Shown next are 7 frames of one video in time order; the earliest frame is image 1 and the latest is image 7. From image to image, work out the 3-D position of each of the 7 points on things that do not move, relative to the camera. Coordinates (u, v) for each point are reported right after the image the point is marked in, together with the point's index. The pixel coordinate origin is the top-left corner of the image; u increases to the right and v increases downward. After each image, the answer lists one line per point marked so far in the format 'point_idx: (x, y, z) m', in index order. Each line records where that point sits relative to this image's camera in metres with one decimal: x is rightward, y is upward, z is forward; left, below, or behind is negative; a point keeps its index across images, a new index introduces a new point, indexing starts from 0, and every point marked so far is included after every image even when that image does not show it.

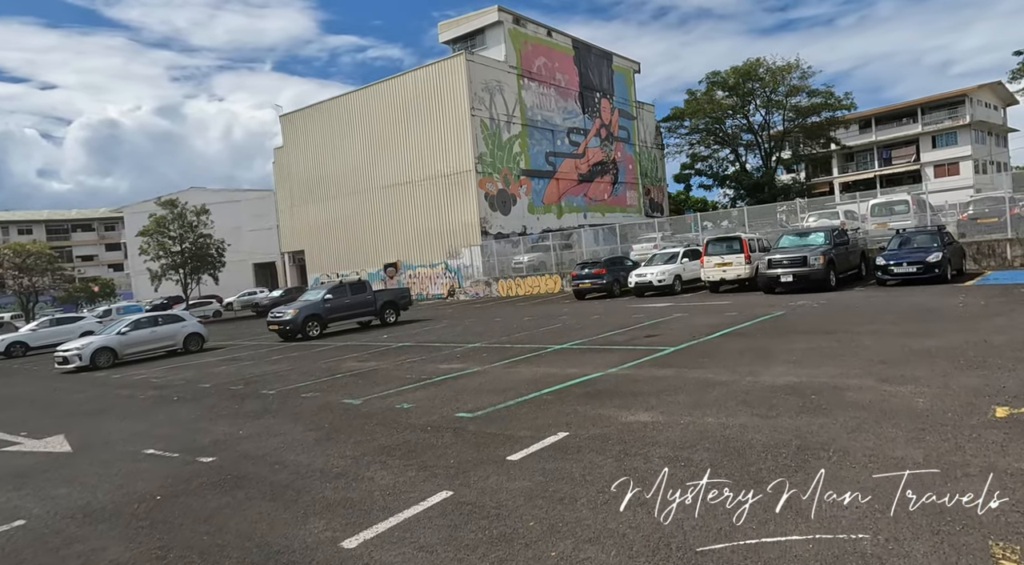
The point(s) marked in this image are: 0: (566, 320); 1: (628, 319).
0: (+1.3, -0.9, +18.0) m
1: (+2.5, -0.8, +16.6) m
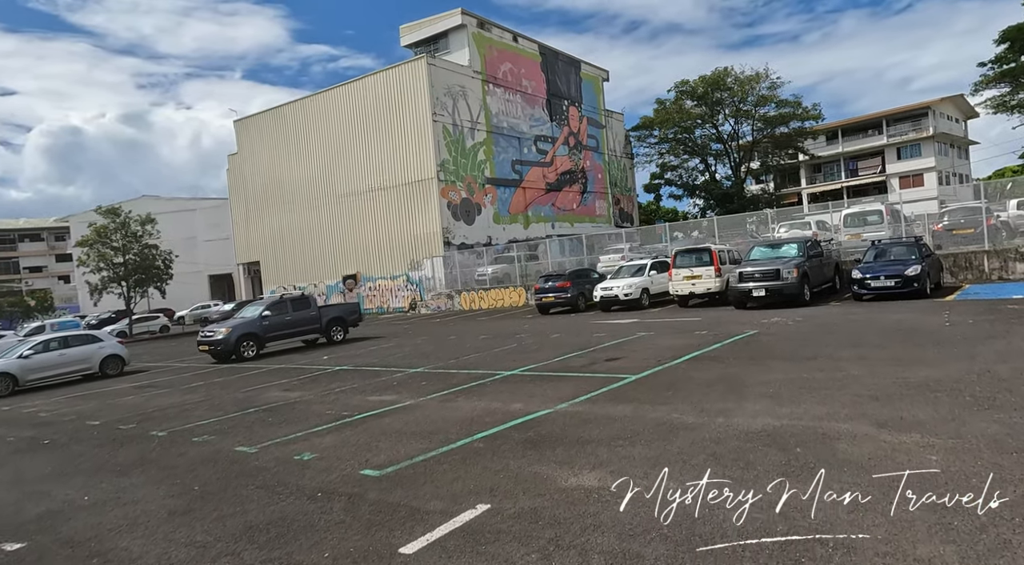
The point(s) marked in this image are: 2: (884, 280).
0: (+0.3, -1.2, +16.7) m
1: (+1.5, -1.2, +15.3) m
2: (+8.4, +0.1, +17.2) m
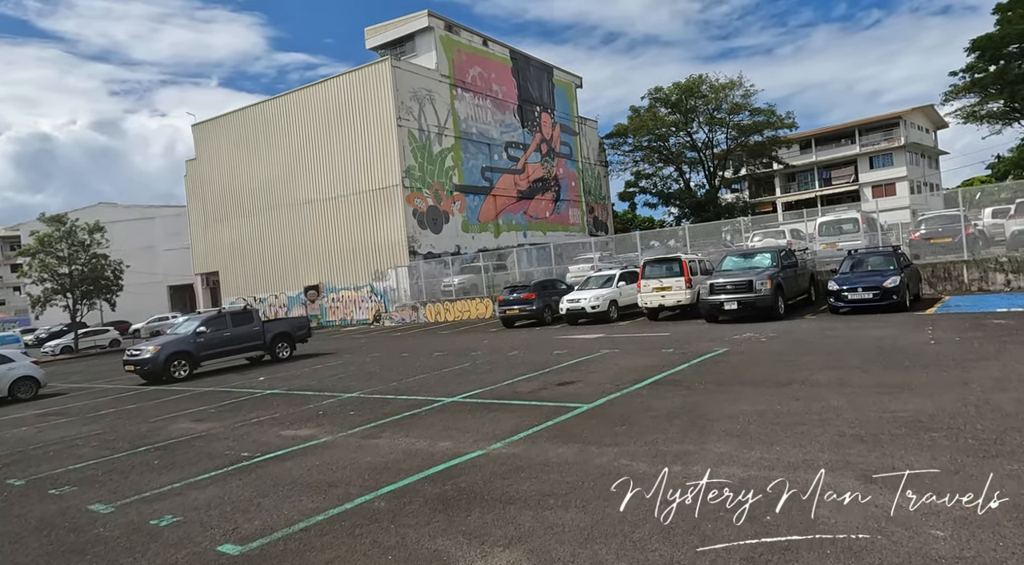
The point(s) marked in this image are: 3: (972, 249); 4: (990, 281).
0: (-0.7, -1.5, +15.4) m
1: (+0.6, -1.4, +14.2) m
2: (+7.4, -0.2, +16.2) m
3: (+12.0, +0.9, +19.9) m
4: (+12.1, 0.0, +19.3) m
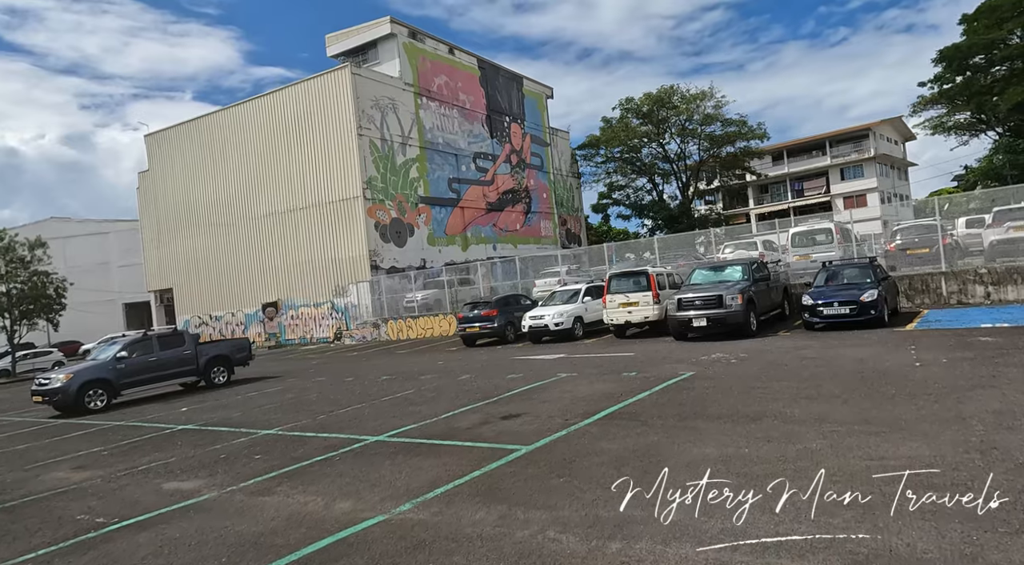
0: (-1.6, -1.8, +14.1) m
1: (-0.3, -1.7, +12.9) m
2: (+6.5, -0.5, +15.2) m
3: (+10.9, +0.6, +19.0) m
4: (+11.0, -0.3, +18.4) m
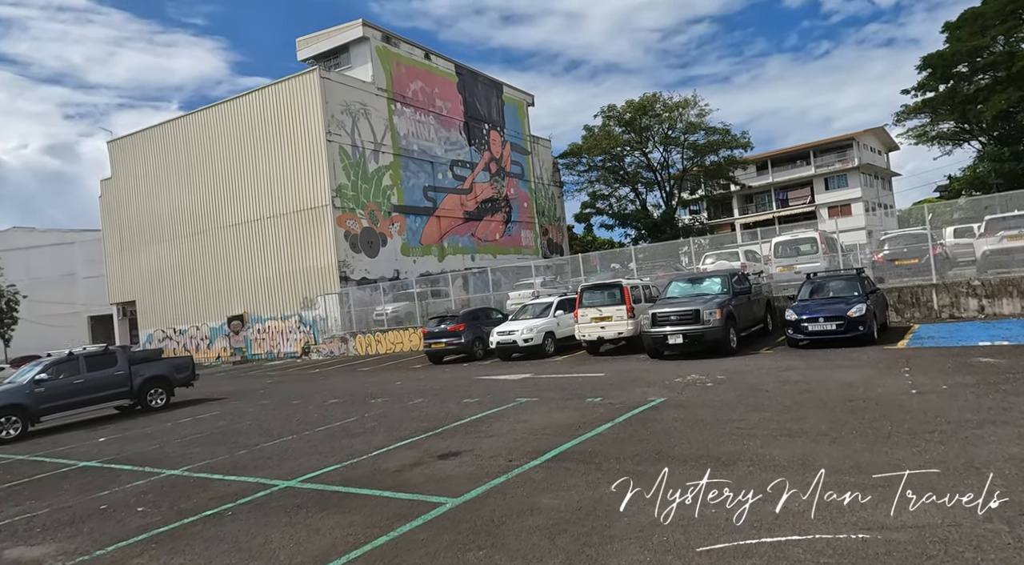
0: (-2.3, -2.1, +12.9) m
1: (-1.0, -1.9, +11.6) m
2: (+5.7, -0.7, +14.1) m
3: (+10.1, +0.3, +18.0) m
4: (+10.2, -0.6, +17.3) m
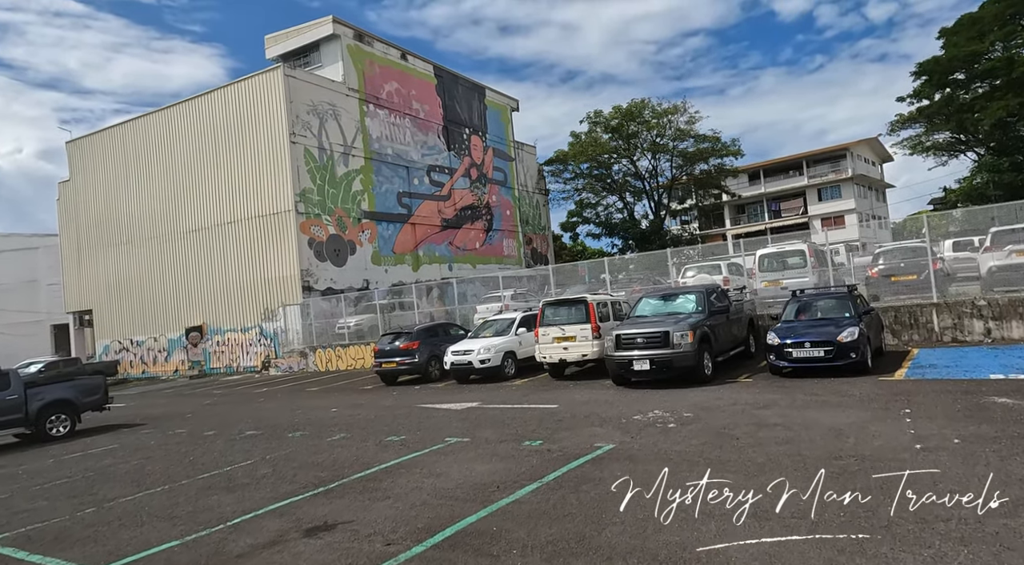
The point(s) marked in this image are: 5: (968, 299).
0: (-3.3, -2.3, +11.0) m
1: (-1.9, -2.2, +9.8) m
2: (+4.8, -1.1, +12.3) m
3: (+9.1, -0.1, +16.2) m
4: (+9.3, -1.0, +15.6) m
5: (+9.3, -0.3, +15.6) m
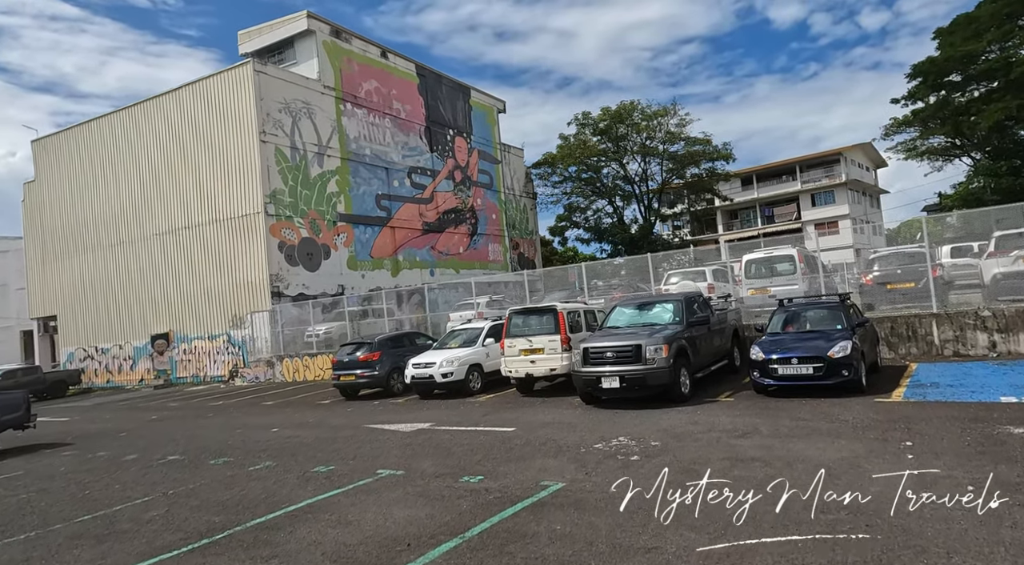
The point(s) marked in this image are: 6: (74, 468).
0: (-3.9, -2.4, +9.7) m
1: (-2.6, -2.3, +8.5) m
2: (+4.1, -1.2, +11.0) m
3: (+8.4, -0.3, +15.0) m
4: (+8.6, -1.1, +14.3) m
5: (+8.6, -0.5, +14.4) m
6: (-6.5, -2.7, +11.1) m
